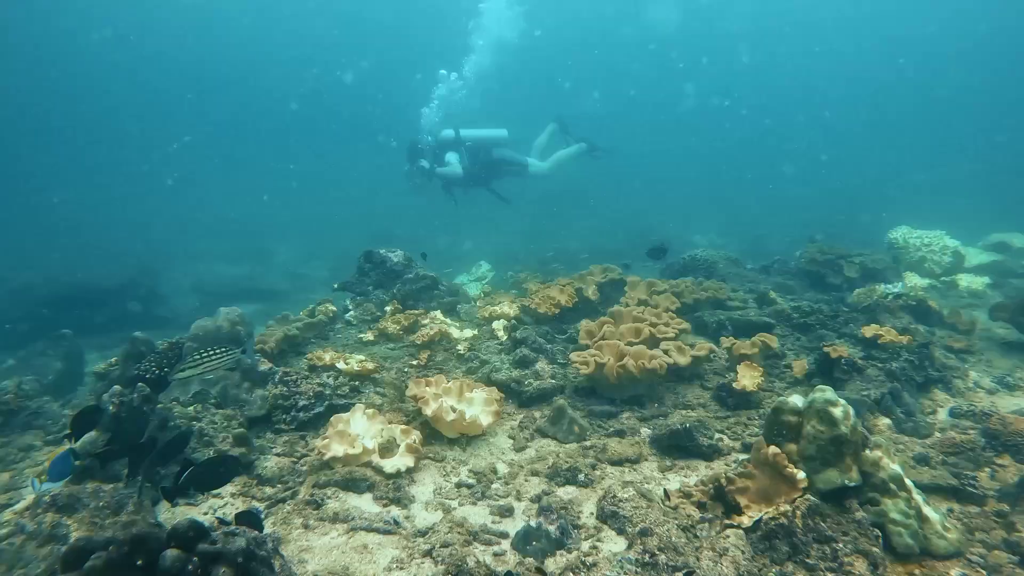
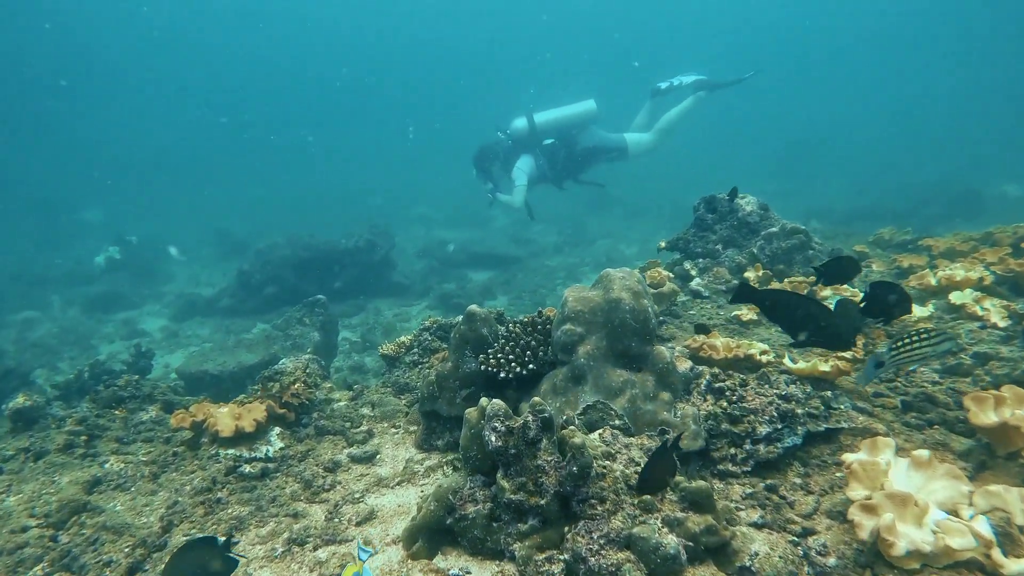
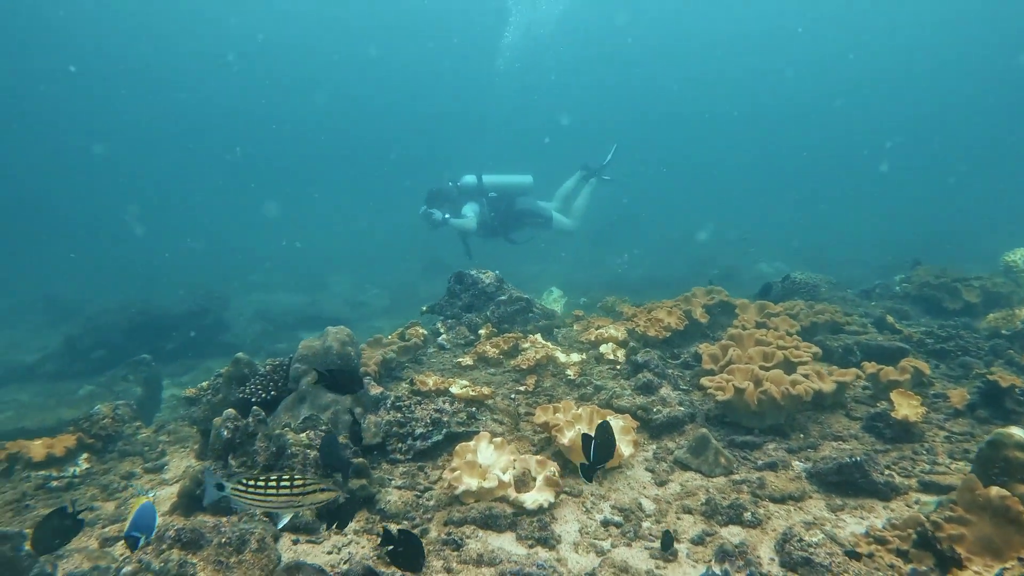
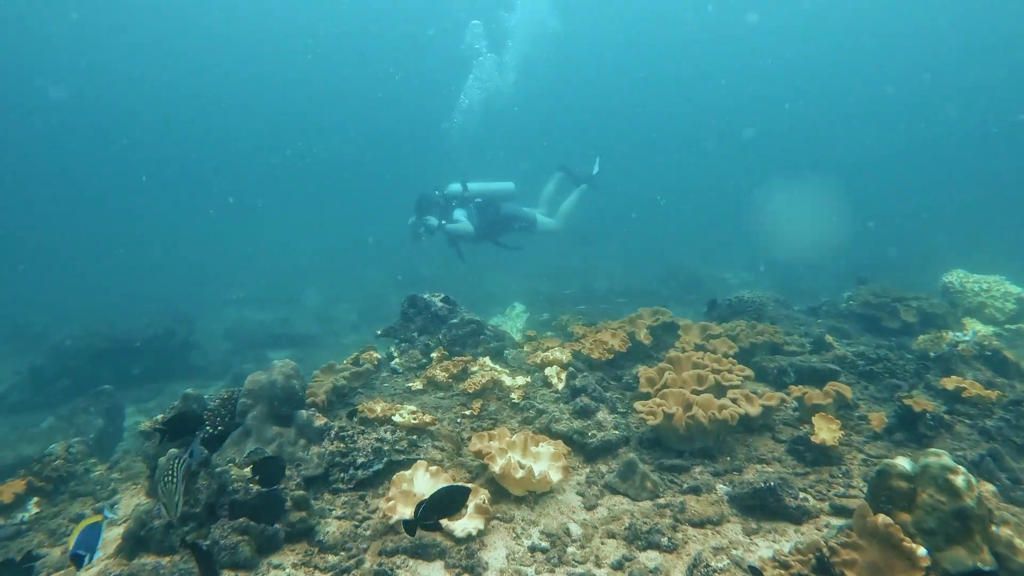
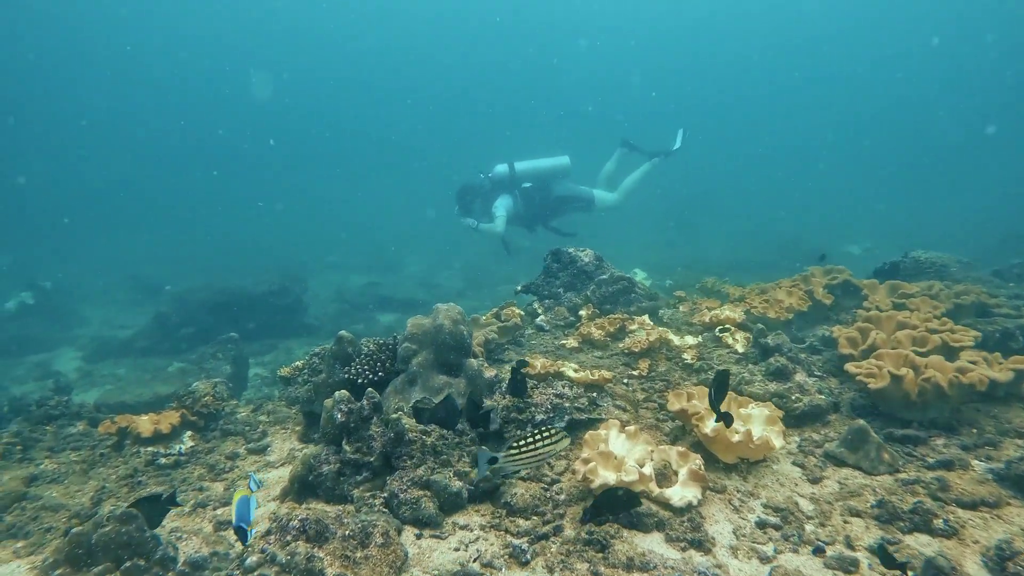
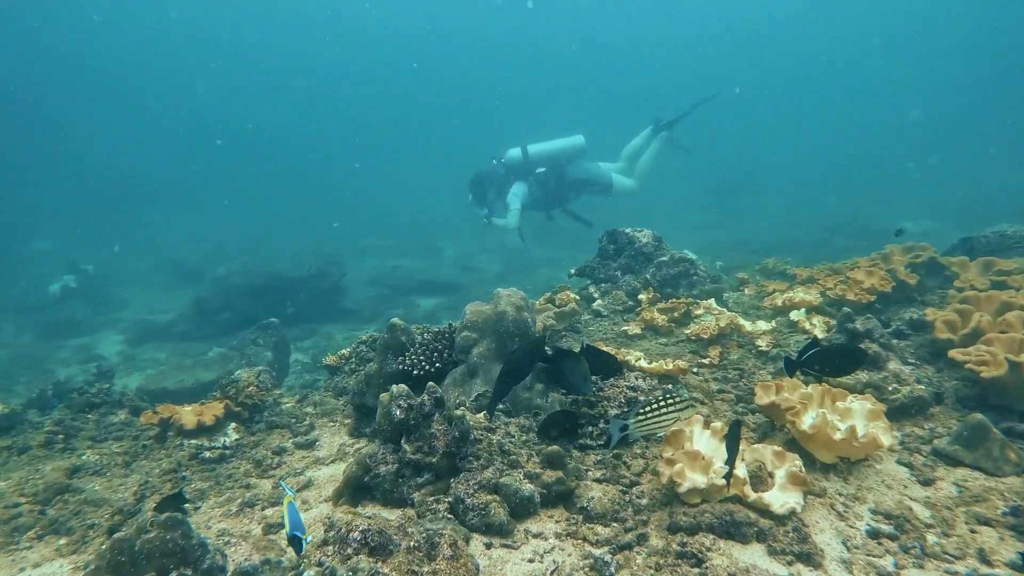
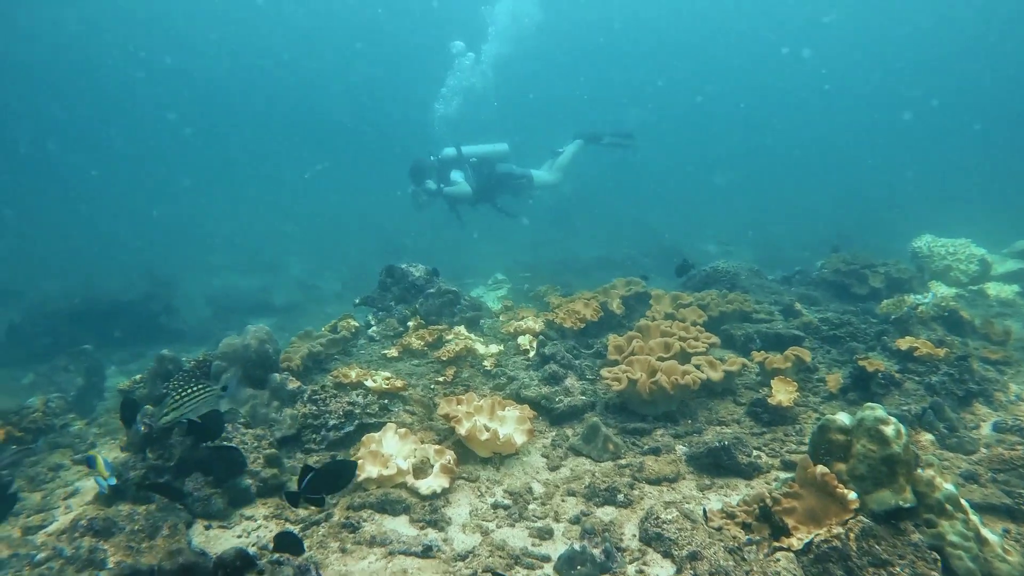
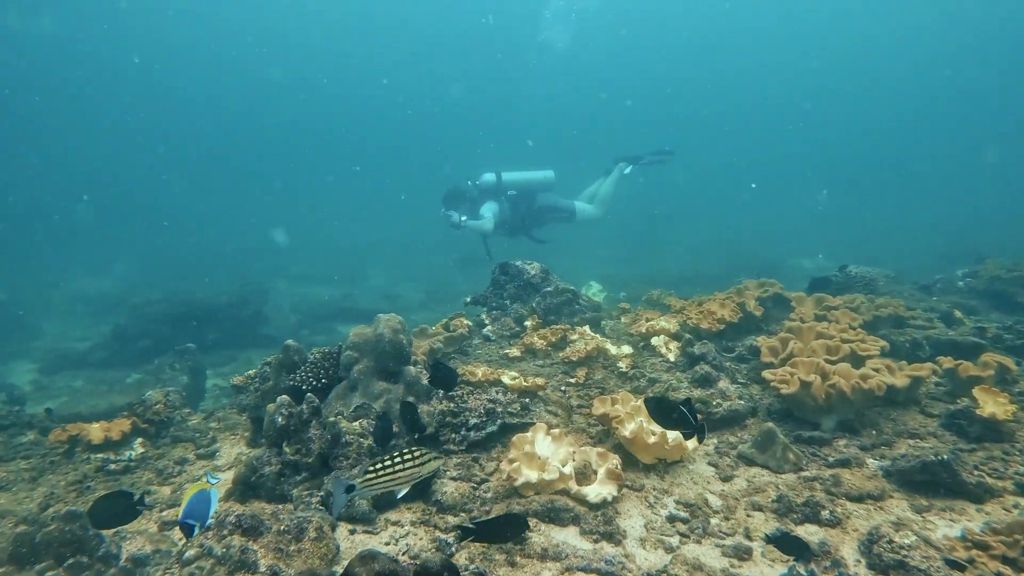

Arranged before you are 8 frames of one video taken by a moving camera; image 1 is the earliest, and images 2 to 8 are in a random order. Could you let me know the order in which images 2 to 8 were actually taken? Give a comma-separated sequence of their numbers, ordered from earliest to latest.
7, 4, 3, 8, 5, 6, 2
